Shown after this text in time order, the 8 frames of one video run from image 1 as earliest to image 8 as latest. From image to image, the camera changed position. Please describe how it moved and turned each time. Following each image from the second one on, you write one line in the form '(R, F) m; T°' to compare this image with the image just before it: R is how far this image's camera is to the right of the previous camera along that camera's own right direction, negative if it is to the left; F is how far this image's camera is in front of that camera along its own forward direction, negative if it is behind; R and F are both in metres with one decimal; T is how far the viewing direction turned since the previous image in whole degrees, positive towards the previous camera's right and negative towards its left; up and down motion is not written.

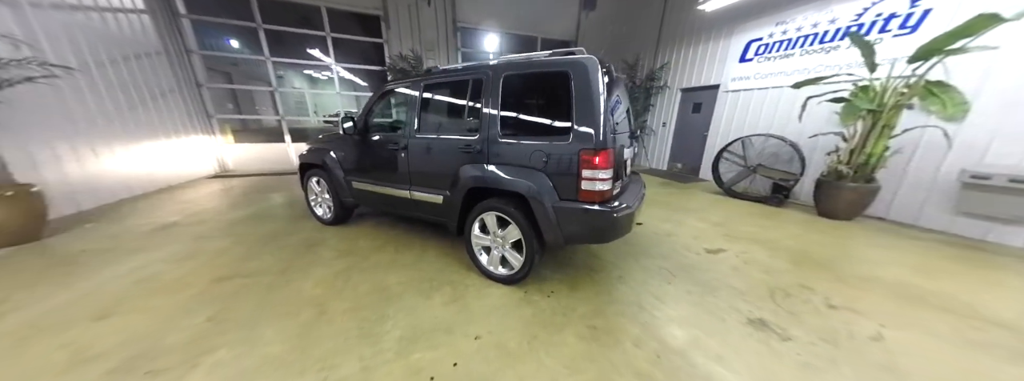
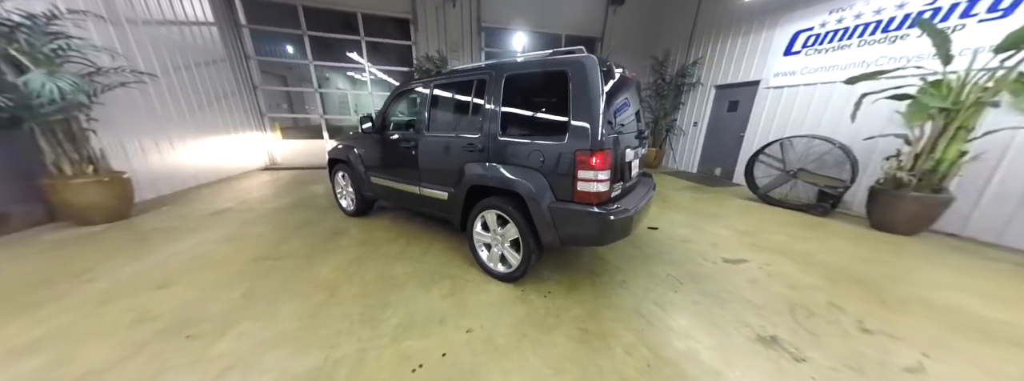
(+0.2, 0.0) m; -6°
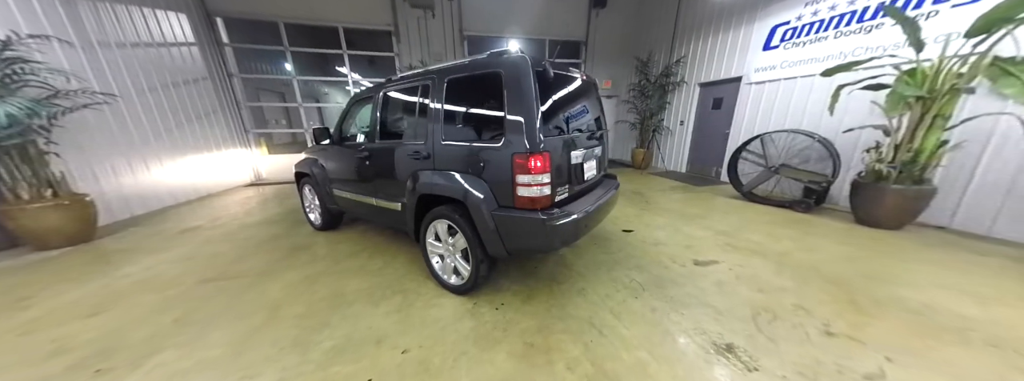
(+0.4, +0.1) m; -1°
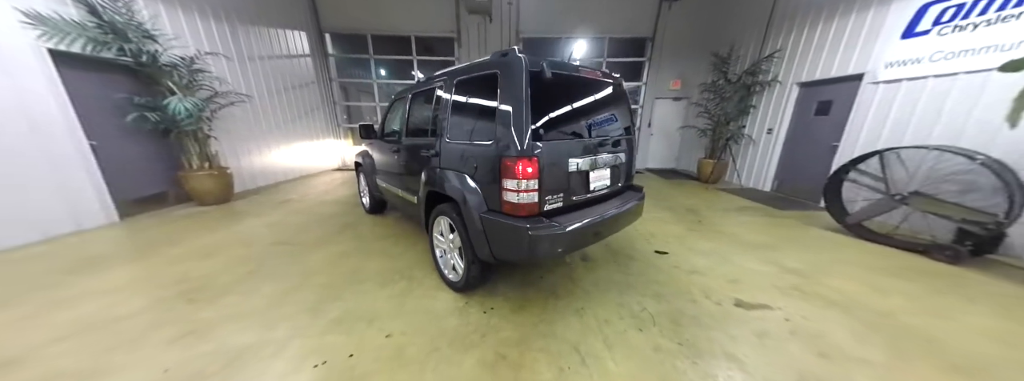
(+0.4, +0.1) m; -14°
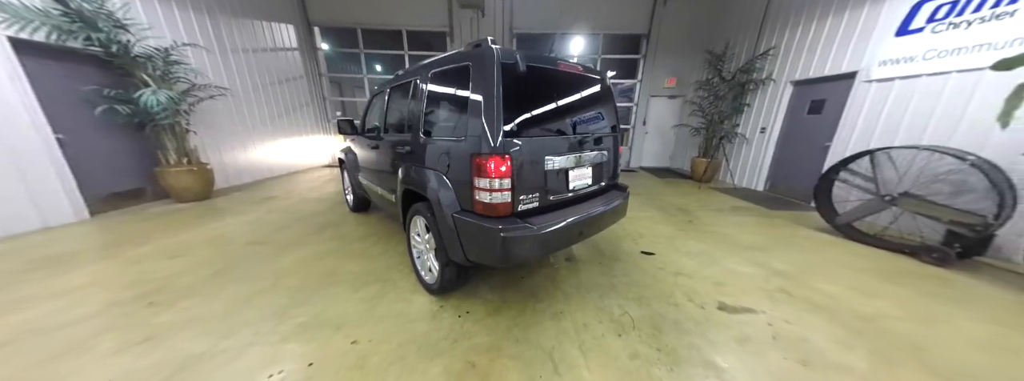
(+0.1, +0.1) m; 0°
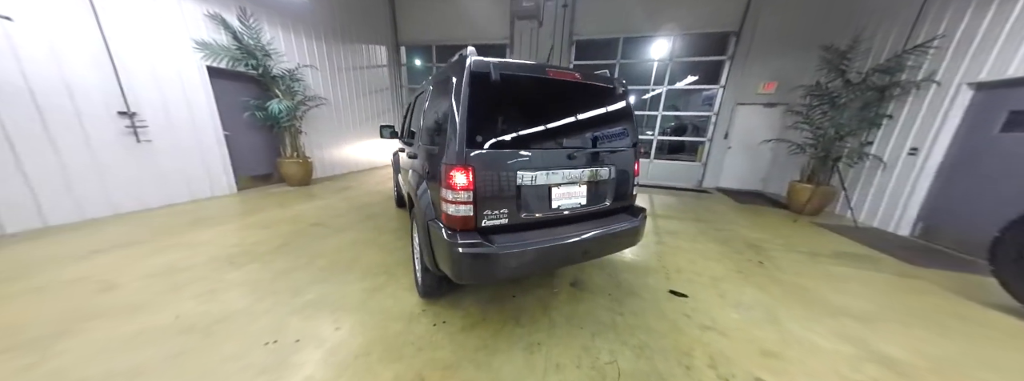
(+0.5, +0.1) m; -15°
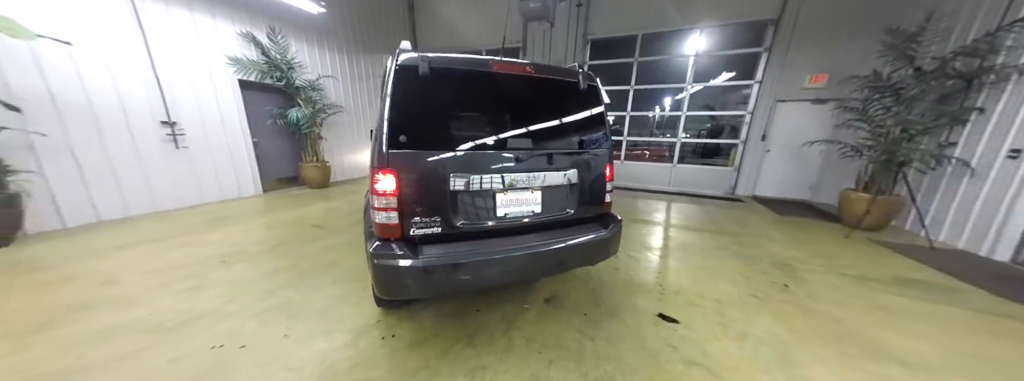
(+0.4, +0.2) m; -7°
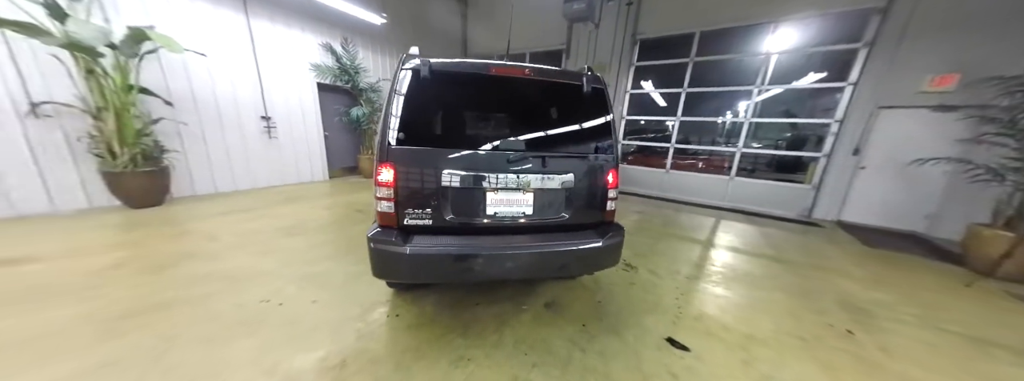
(+0.3, 0.0) m; -11°
